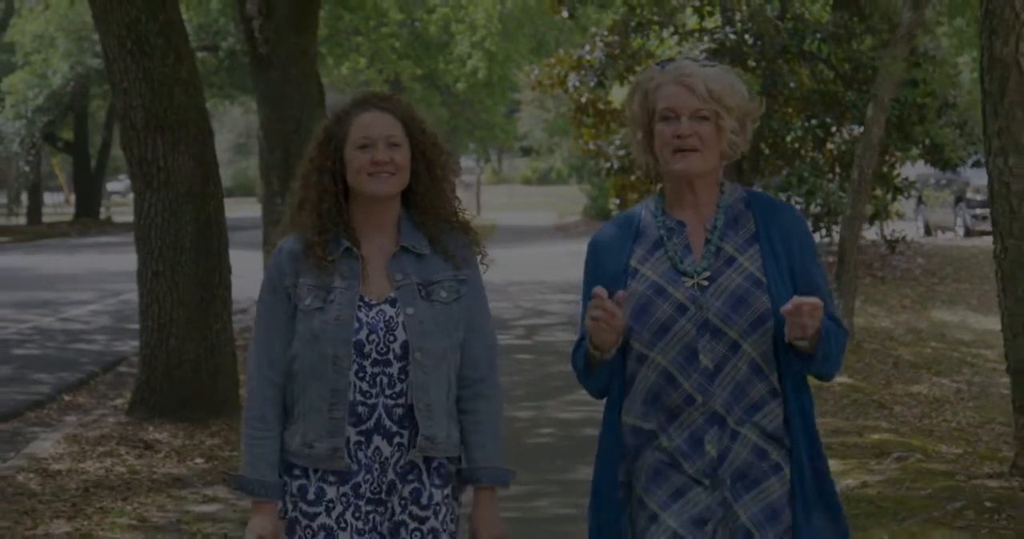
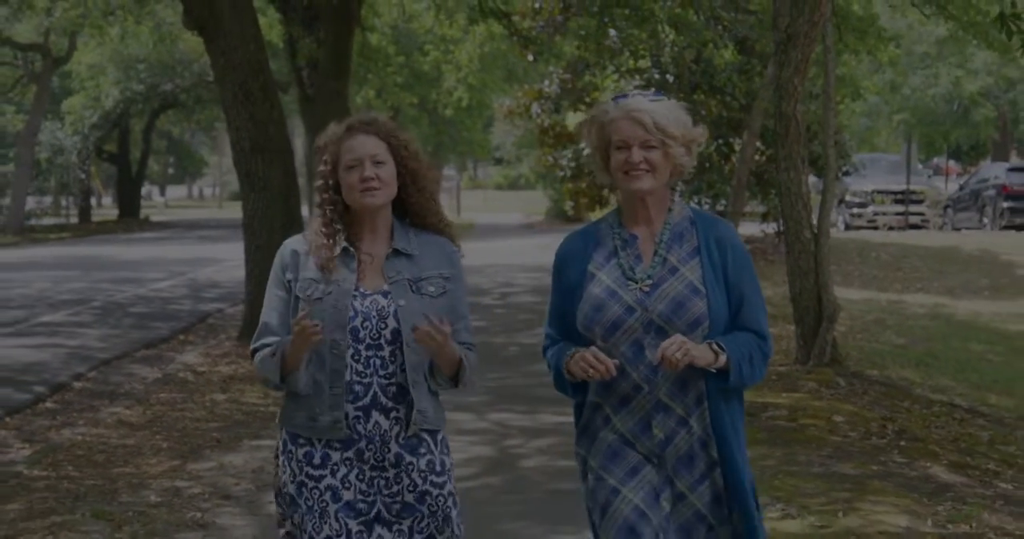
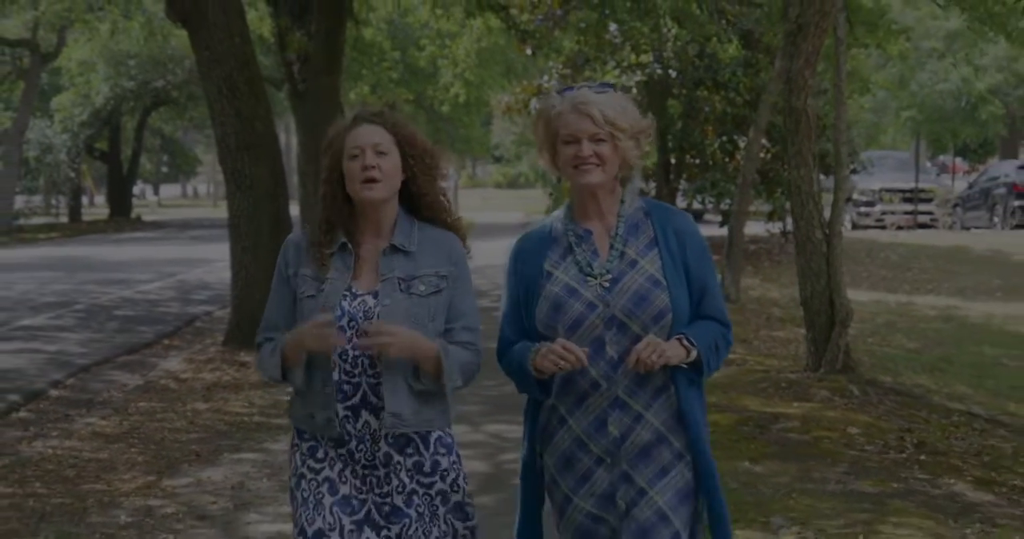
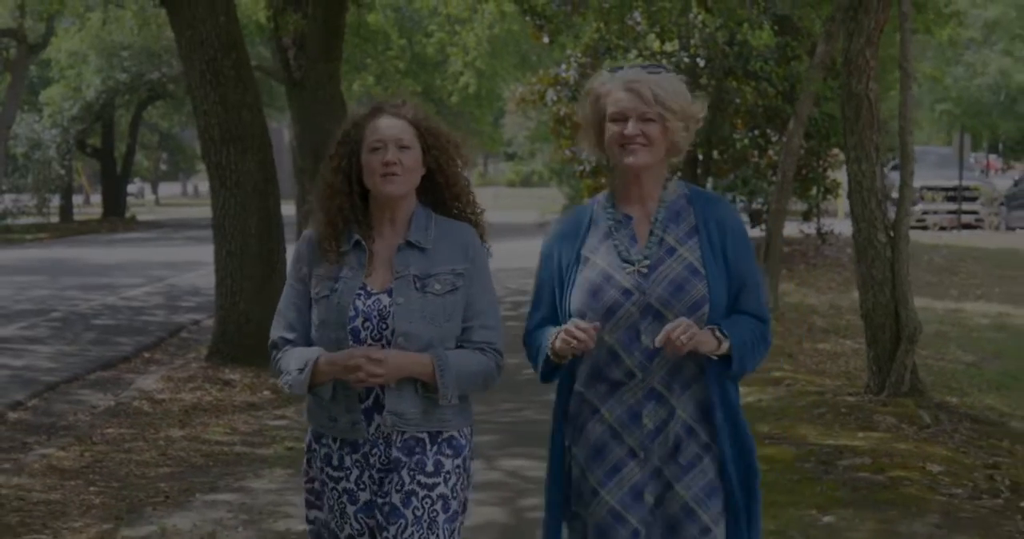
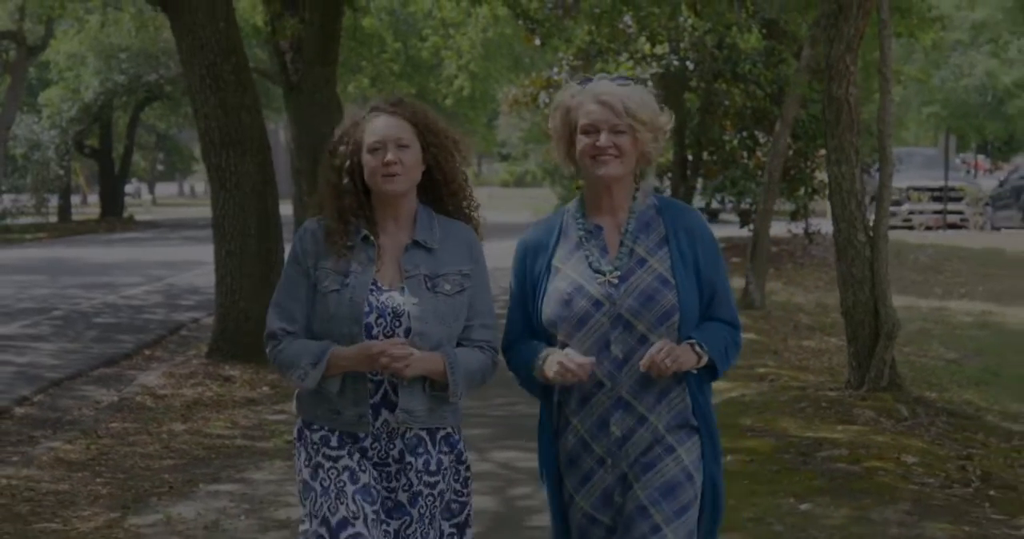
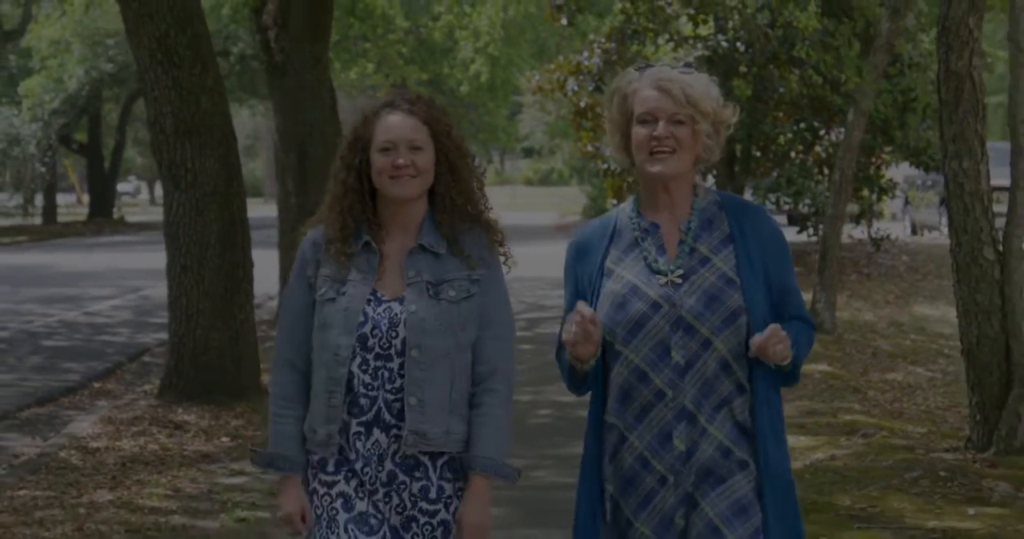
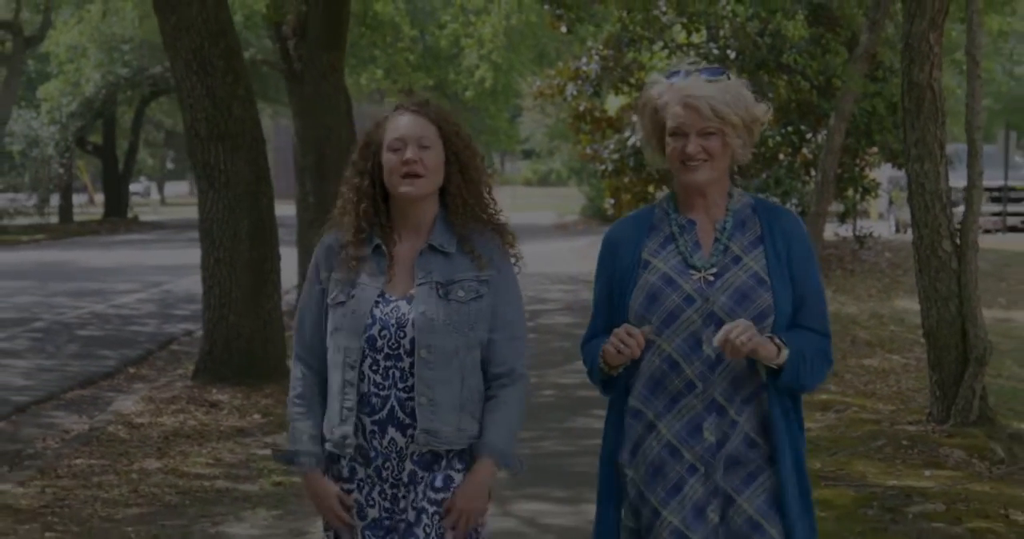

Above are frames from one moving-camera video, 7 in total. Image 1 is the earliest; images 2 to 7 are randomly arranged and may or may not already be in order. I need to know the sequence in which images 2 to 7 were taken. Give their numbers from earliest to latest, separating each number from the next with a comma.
6, 7, 4, 5, 3, 2
